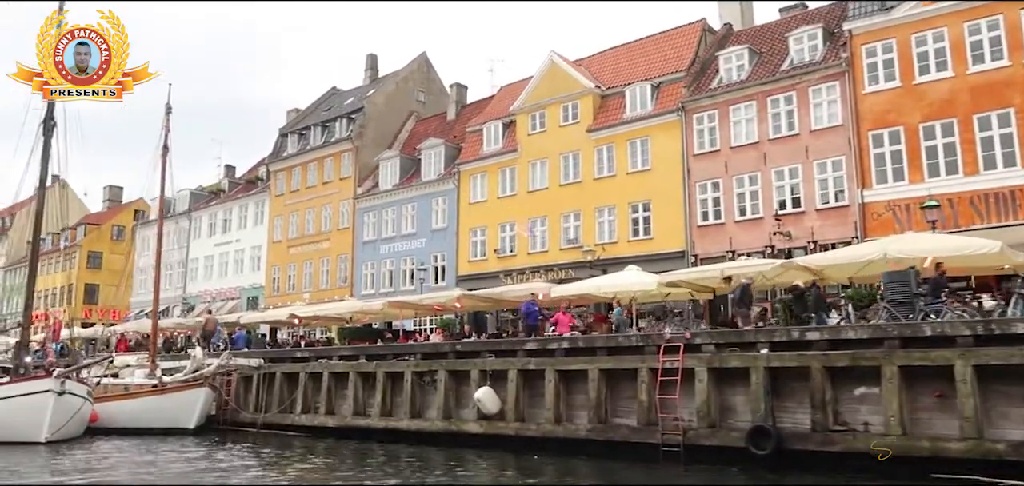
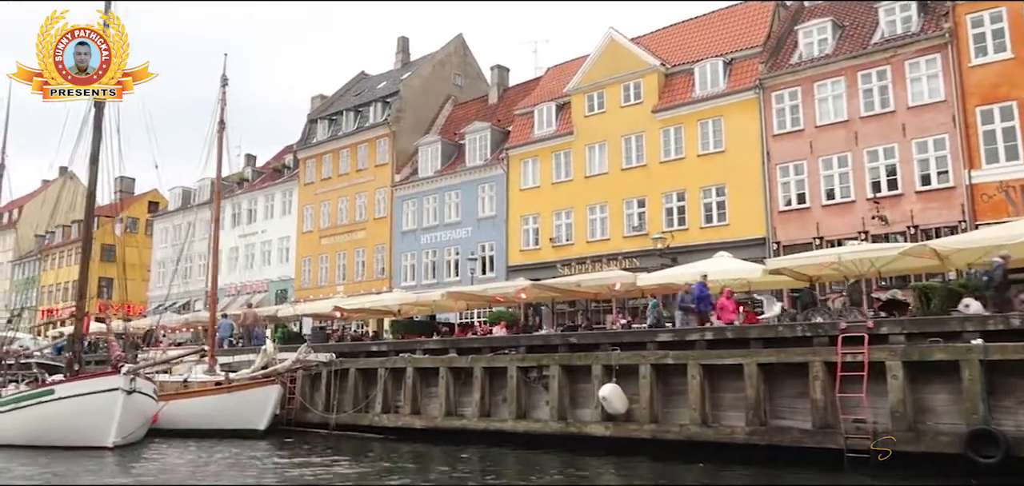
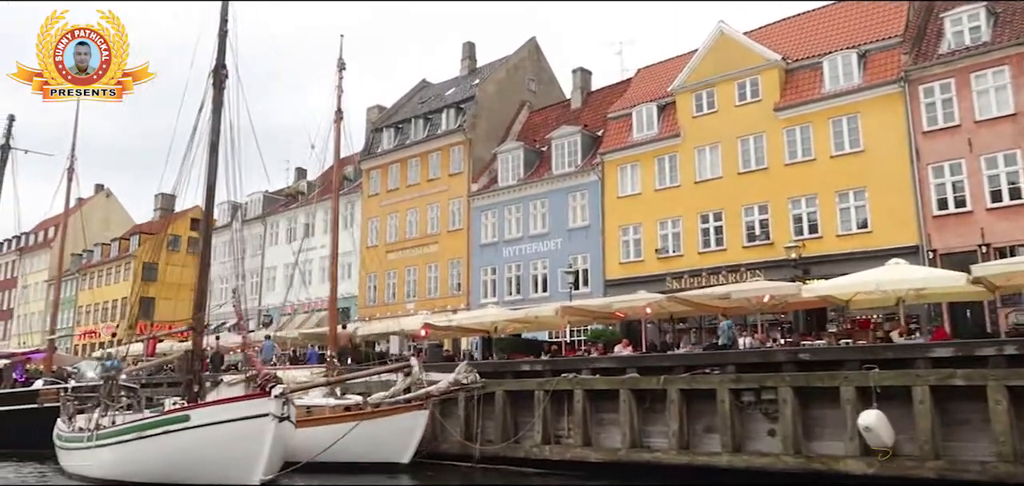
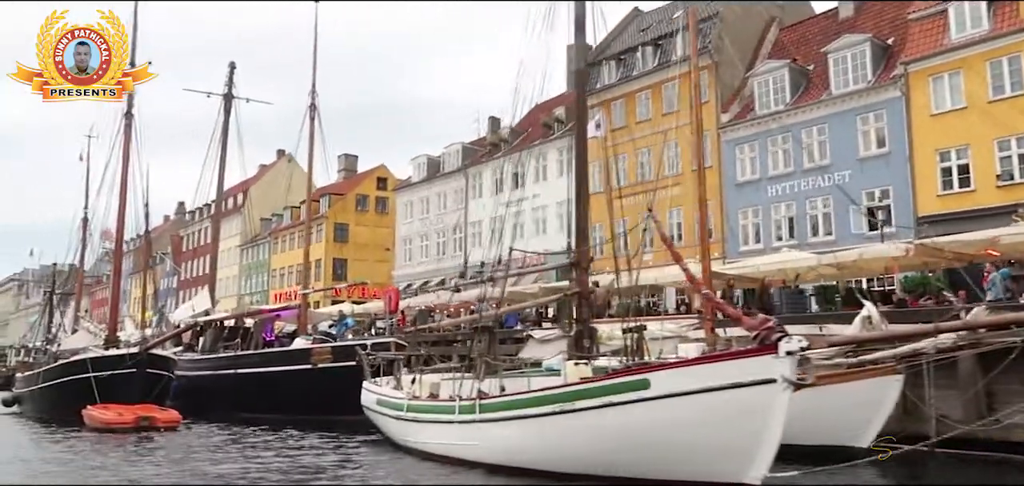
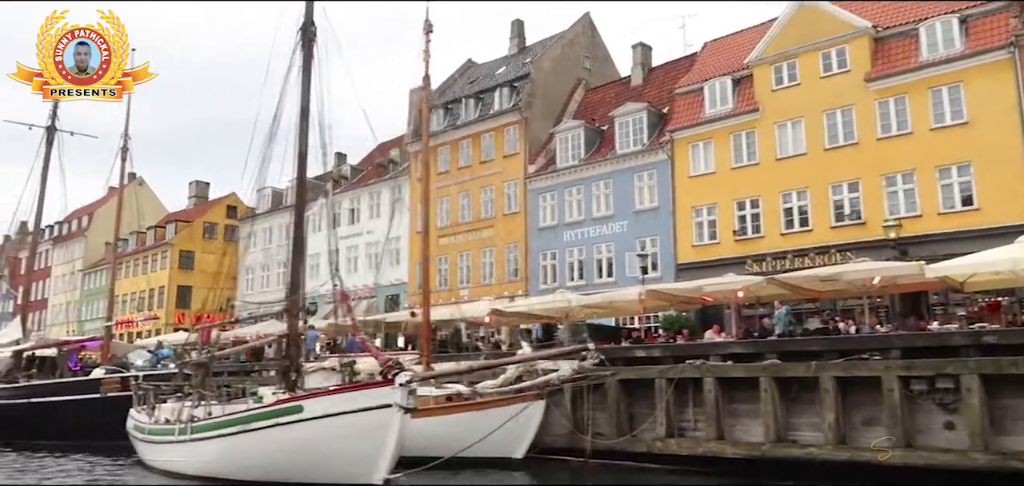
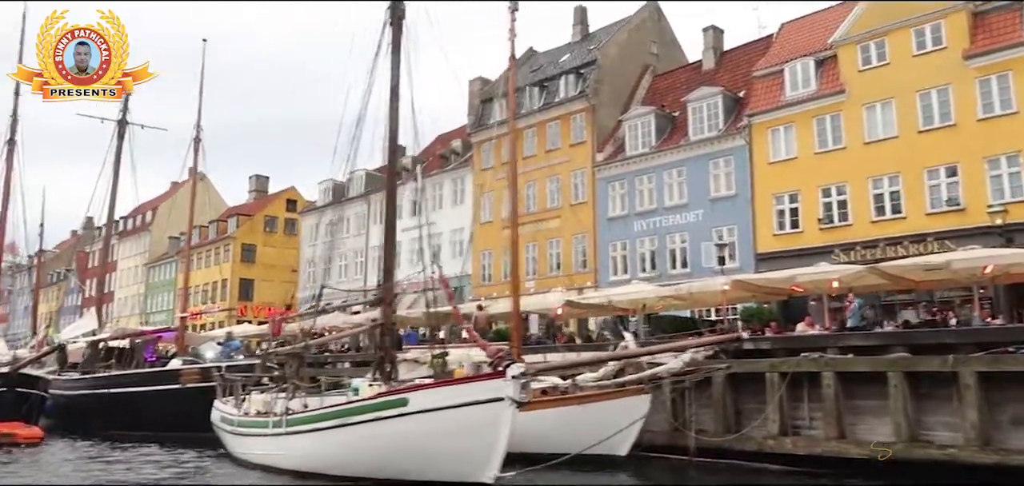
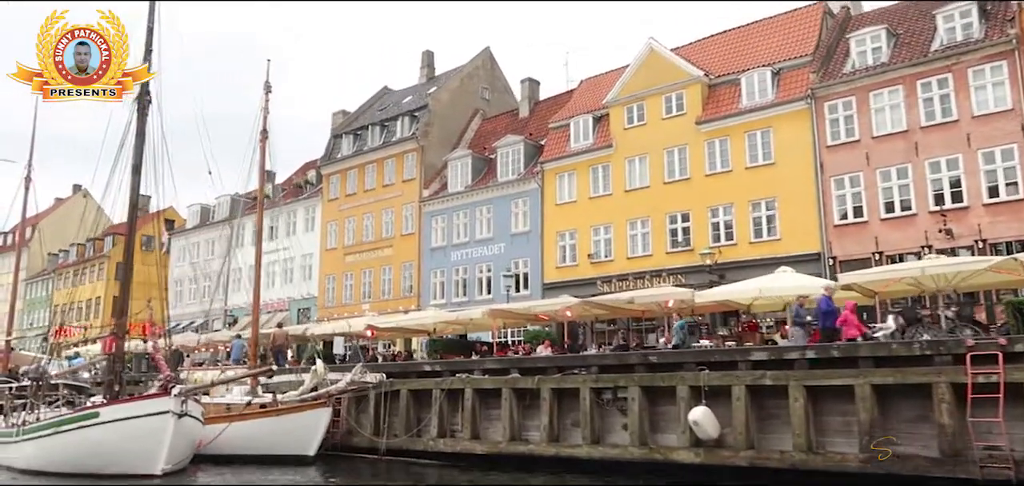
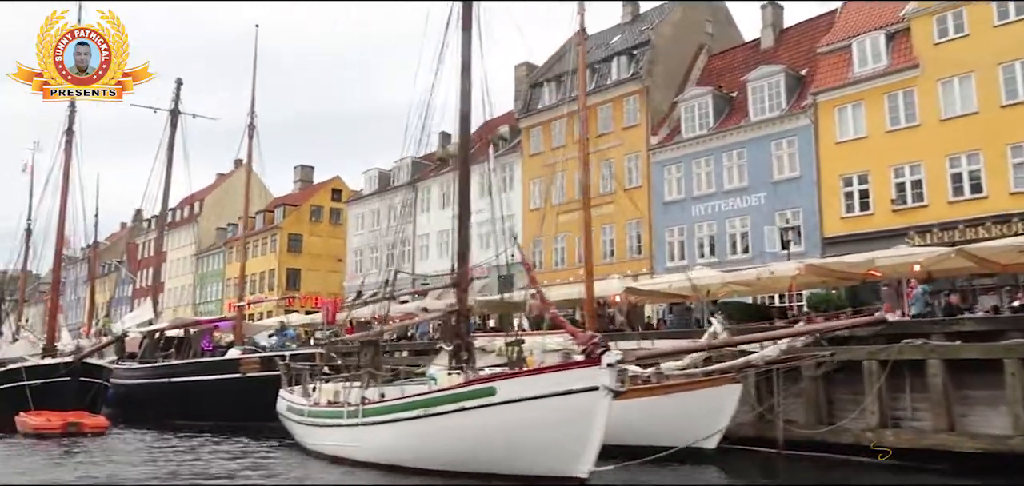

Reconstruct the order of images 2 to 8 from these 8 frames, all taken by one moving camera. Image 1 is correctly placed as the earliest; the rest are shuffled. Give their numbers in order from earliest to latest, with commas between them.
2, 7, 3, 5, 6, 8, 4
